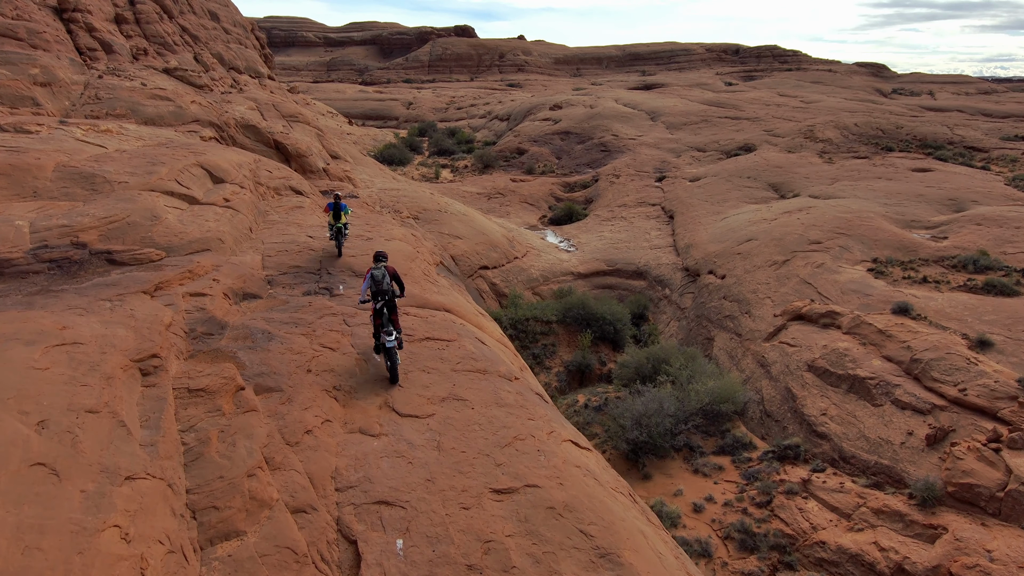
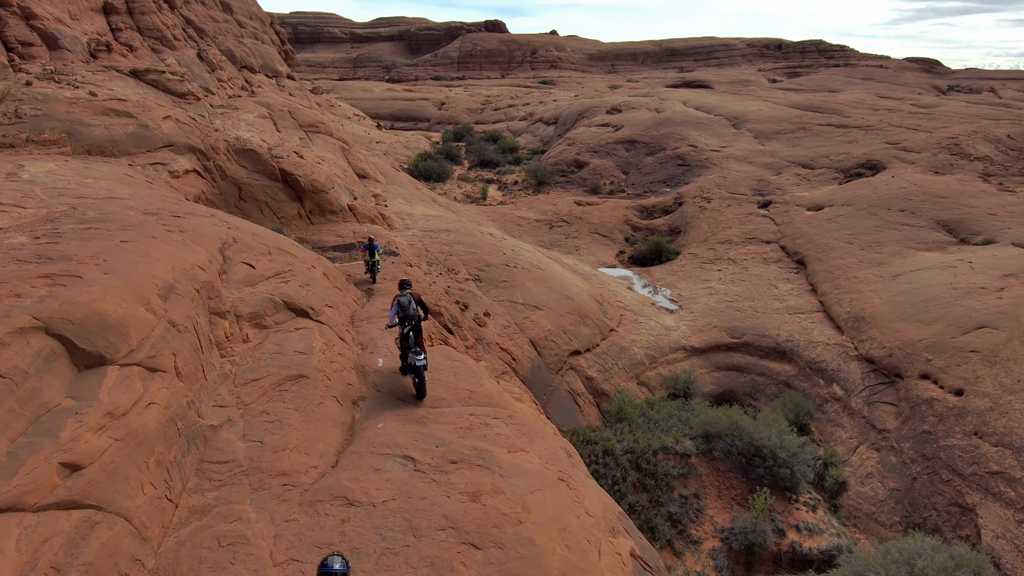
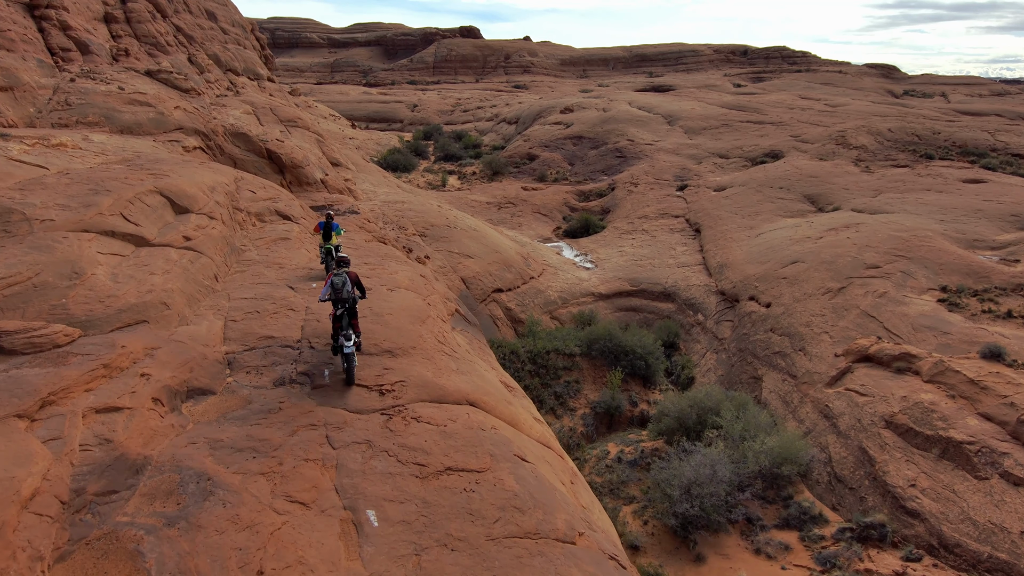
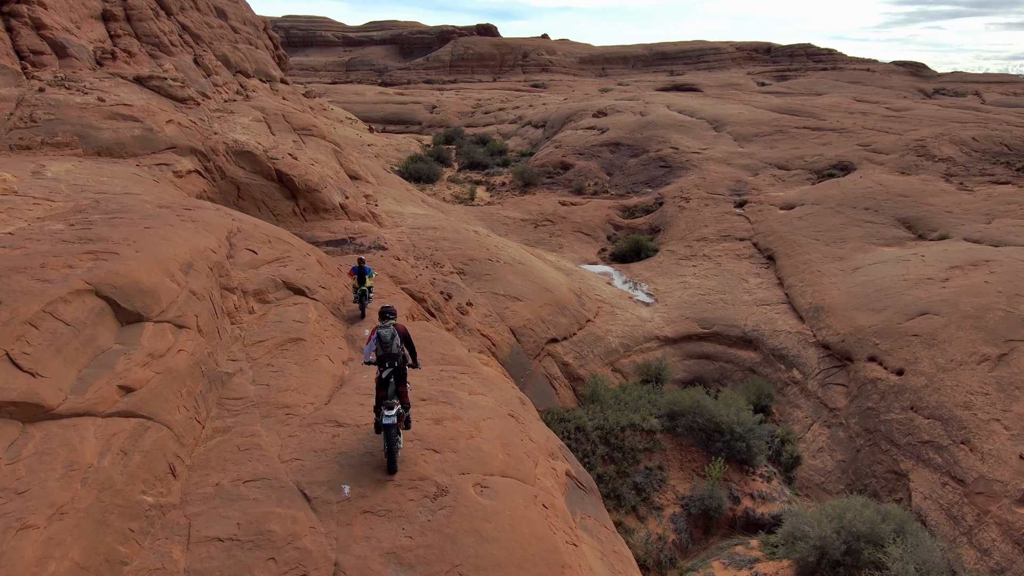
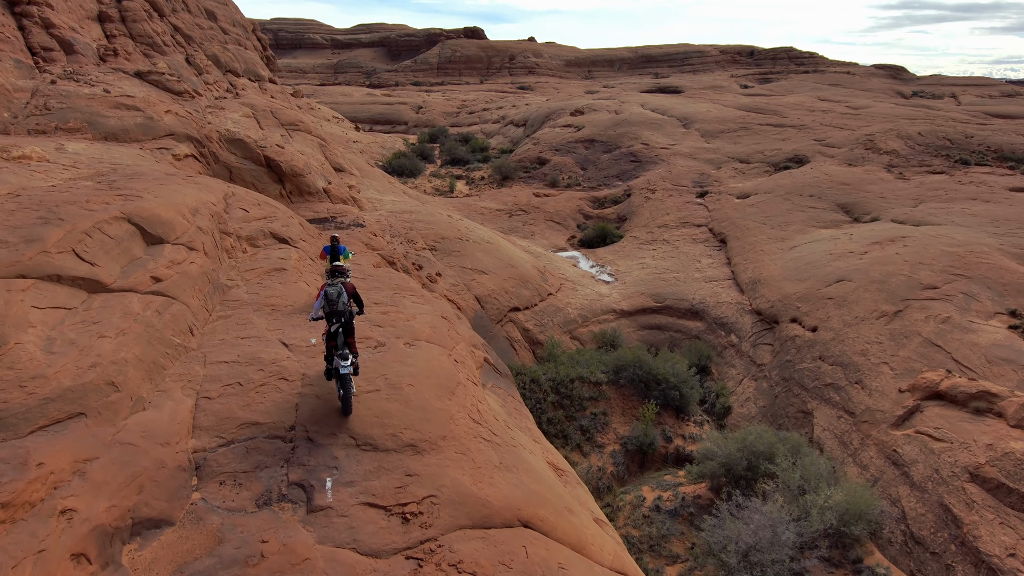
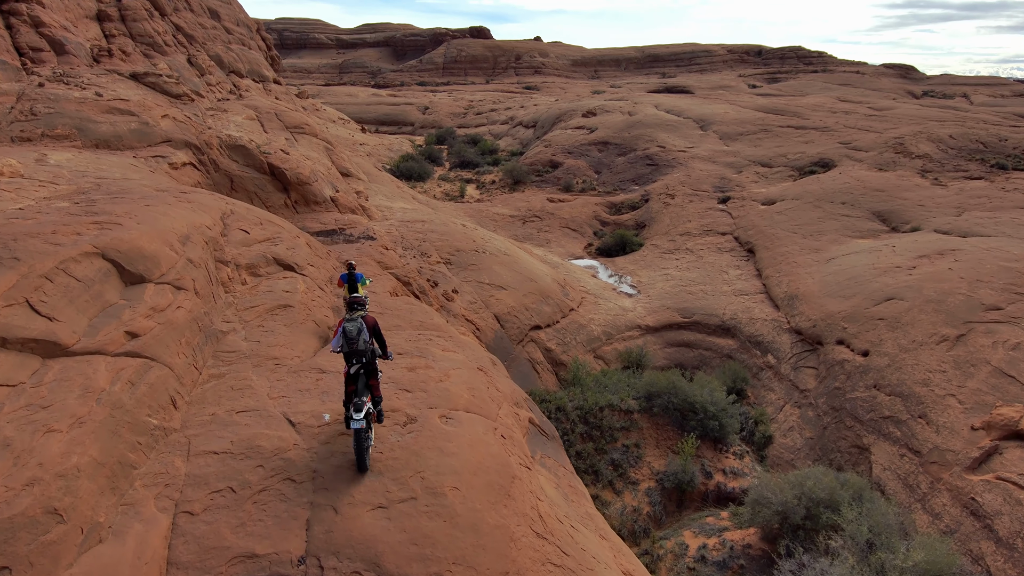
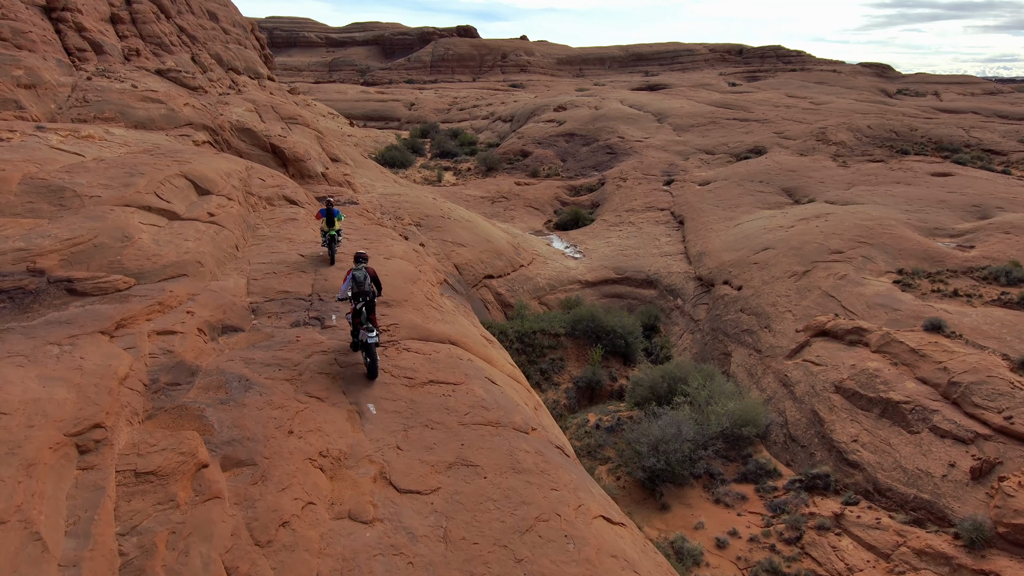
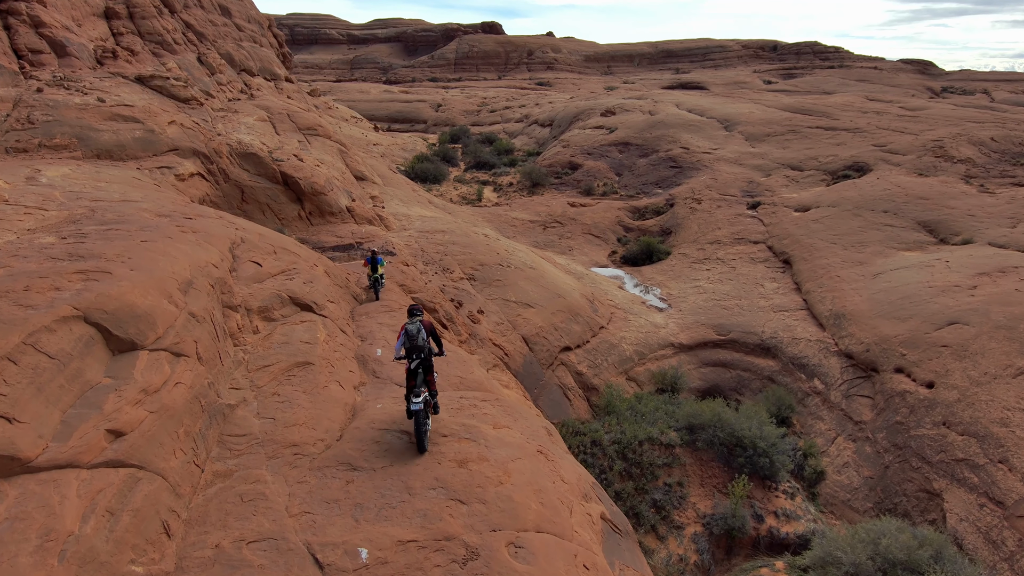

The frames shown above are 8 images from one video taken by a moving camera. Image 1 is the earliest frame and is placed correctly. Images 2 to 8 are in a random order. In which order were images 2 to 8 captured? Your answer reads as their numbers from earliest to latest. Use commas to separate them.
7, 3, 5, 6, 4, 8, 2
